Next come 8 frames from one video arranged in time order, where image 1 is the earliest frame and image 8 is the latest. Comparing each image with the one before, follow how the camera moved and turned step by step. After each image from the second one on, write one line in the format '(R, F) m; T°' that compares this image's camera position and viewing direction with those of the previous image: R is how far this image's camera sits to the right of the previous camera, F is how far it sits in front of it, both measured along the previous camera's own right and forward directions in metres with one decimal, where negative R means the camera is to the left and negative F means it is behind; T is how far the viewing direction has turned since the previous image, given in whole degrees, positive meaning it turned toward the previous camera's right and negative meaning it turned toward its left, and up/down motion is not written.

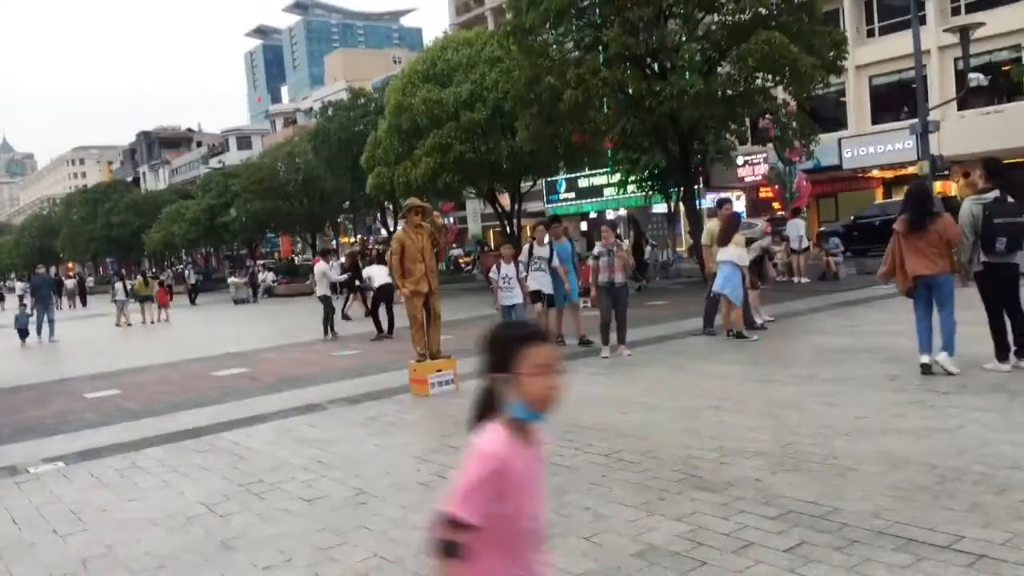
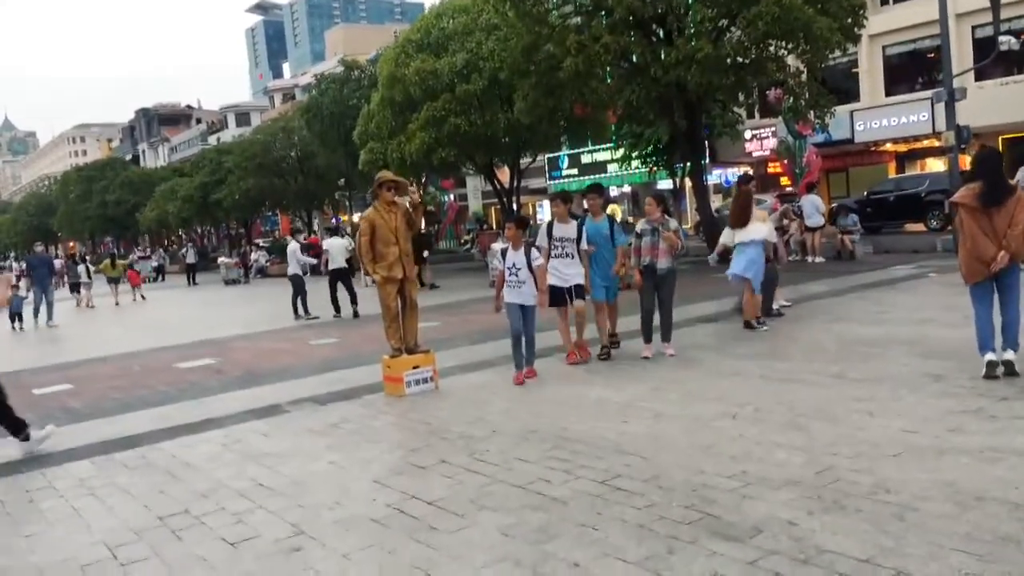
(+0.2, +1.1) m; 0°
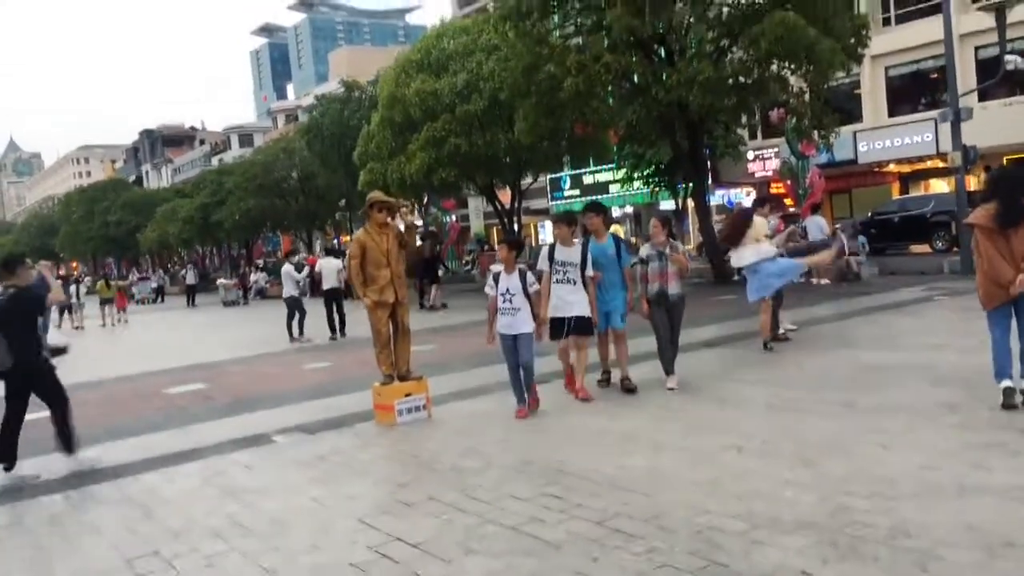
(+0.1, +0.3) m; 0°
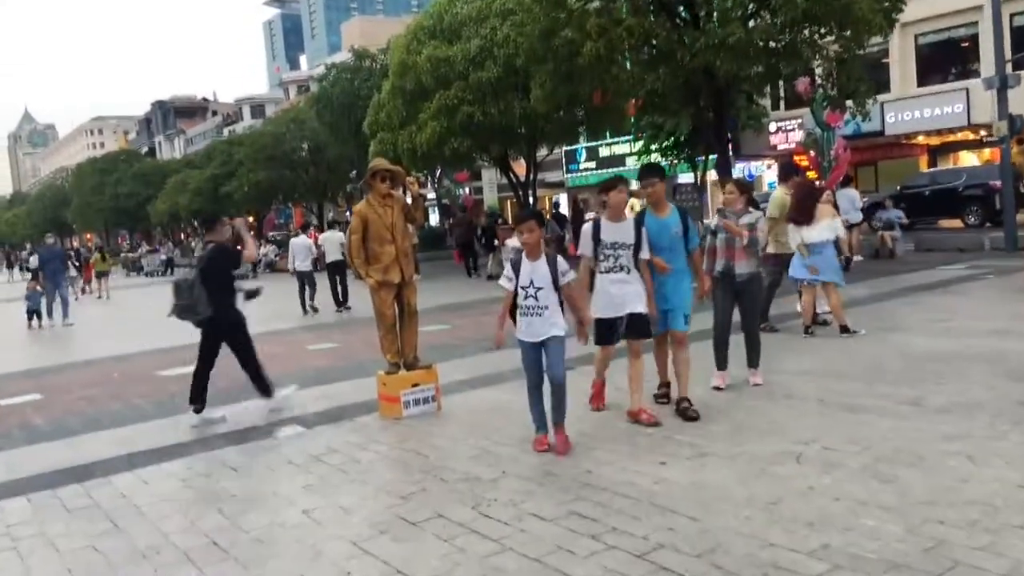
(0.0, +0.8) m; -1°
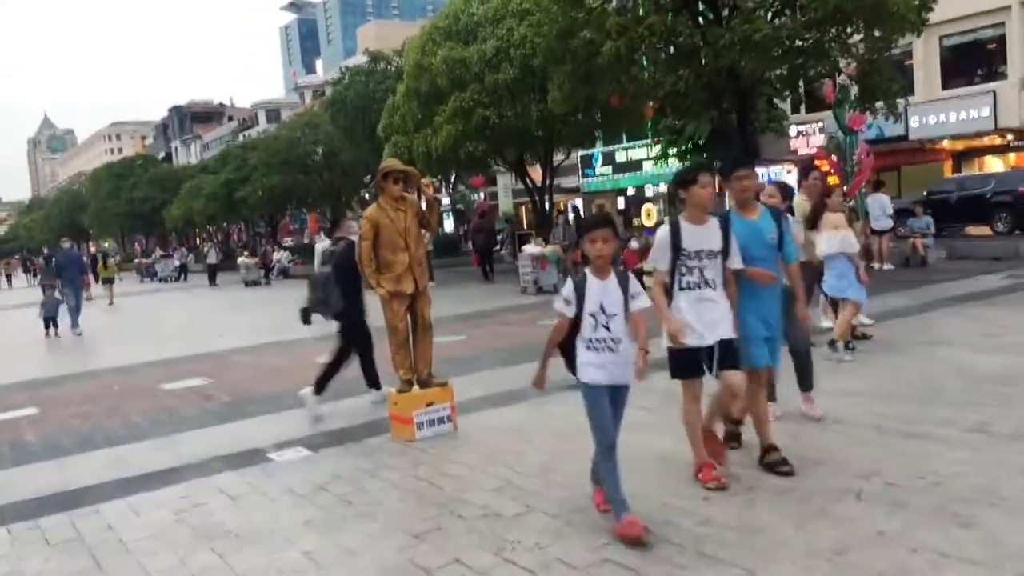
(-0.1, +0.5) m; -1°
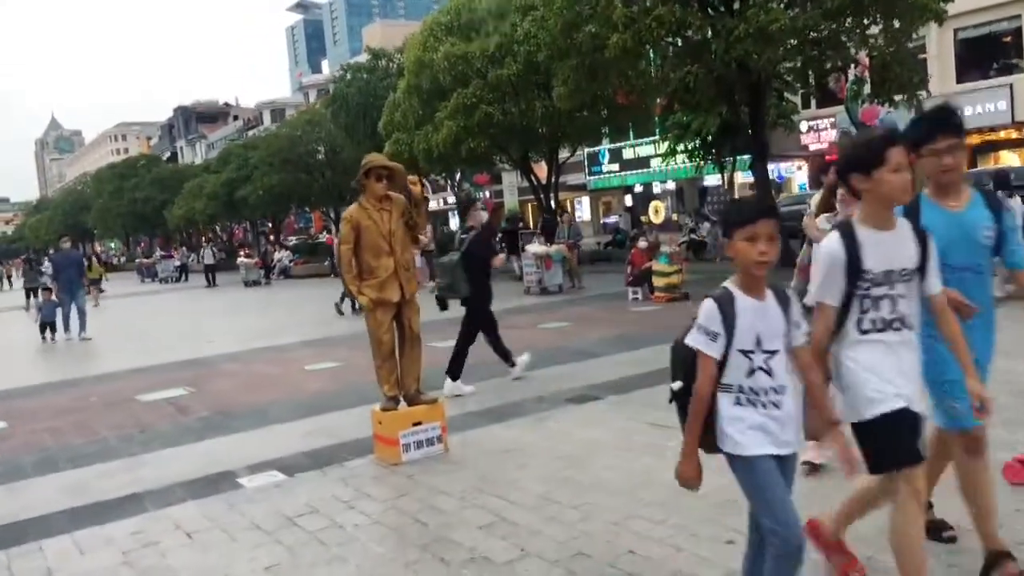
(+0.1, +0.6) m; 0°
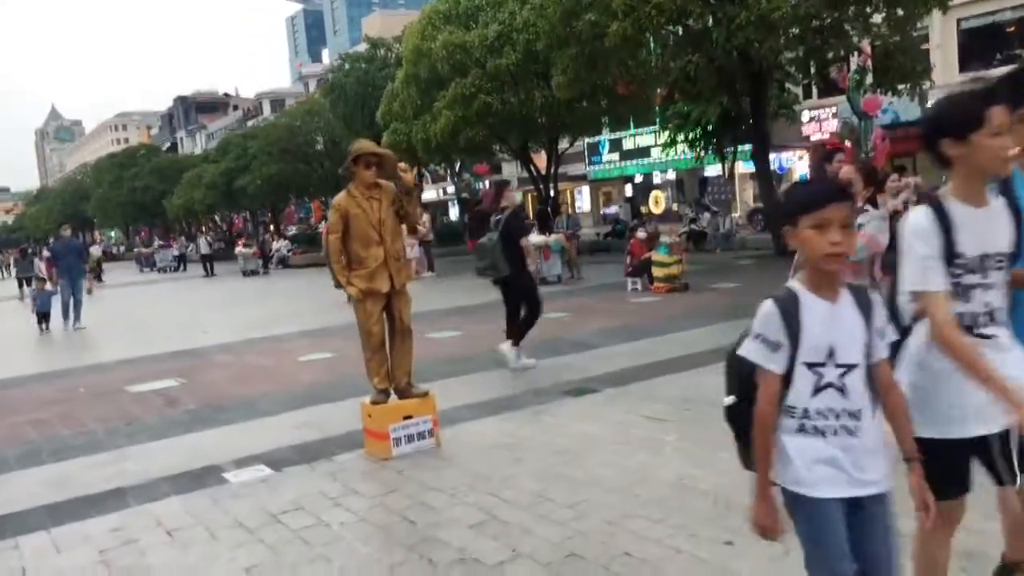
(0.0, +0.2) m; 0°
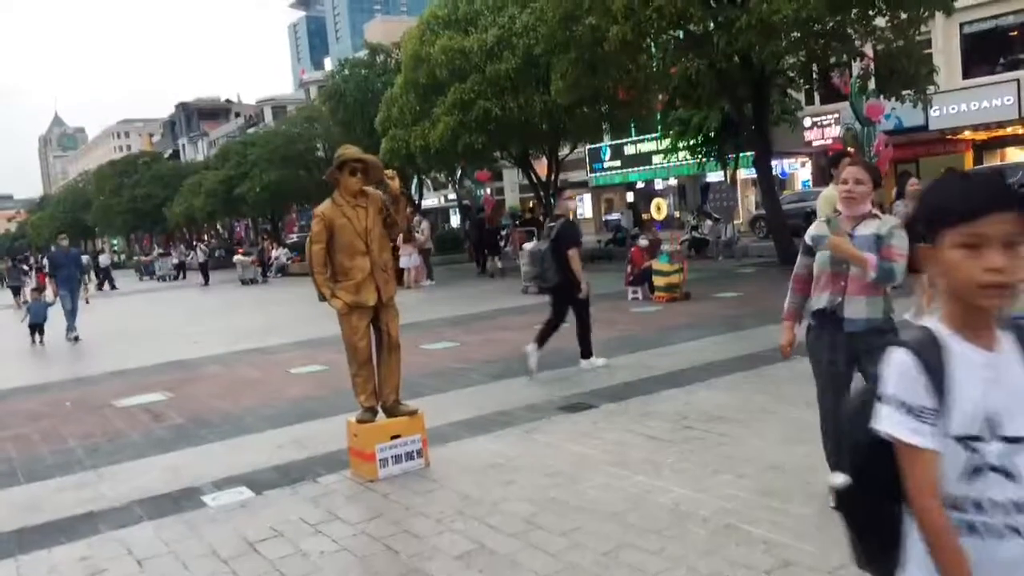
(+0.1, +0.2) m; 0°
